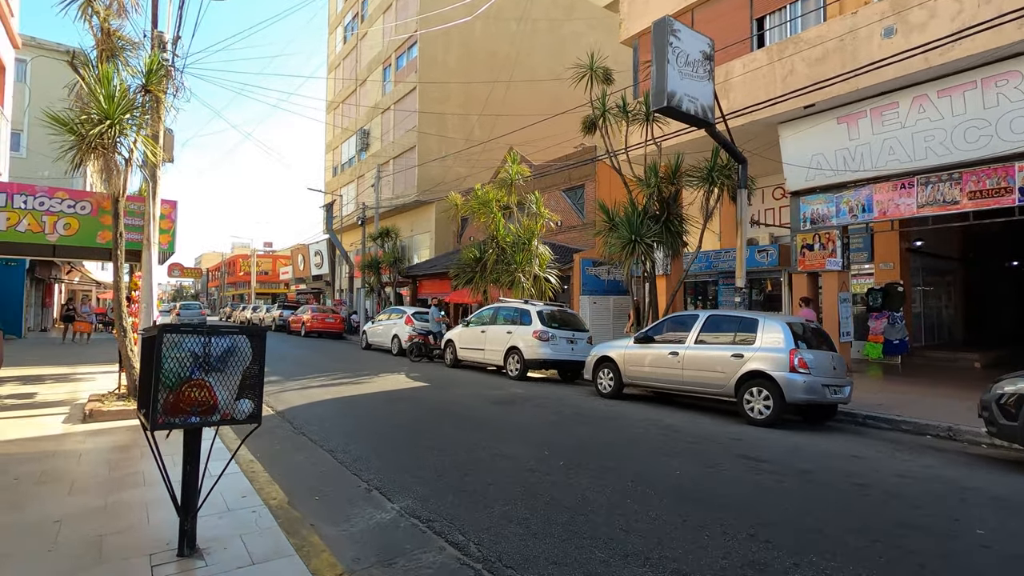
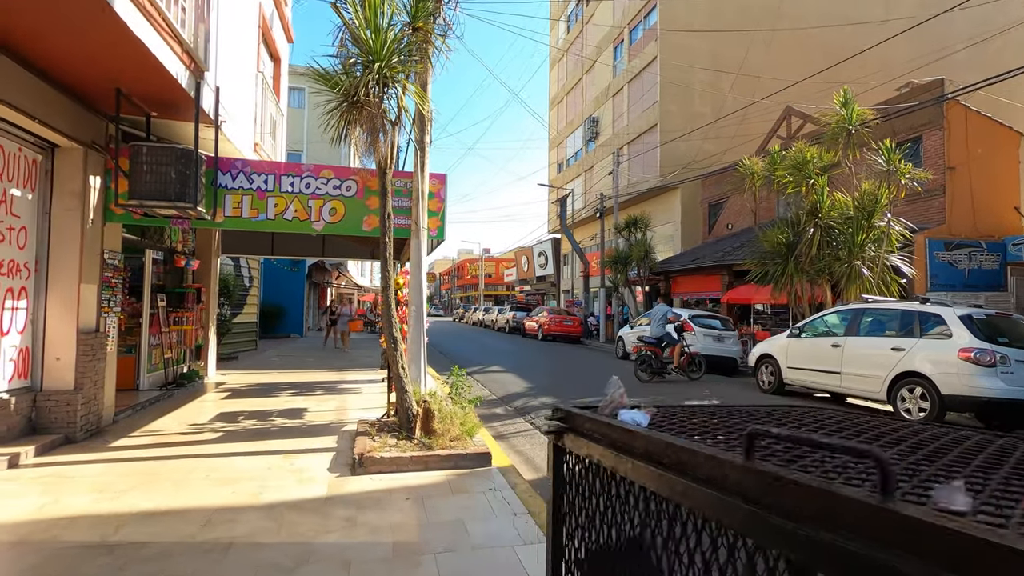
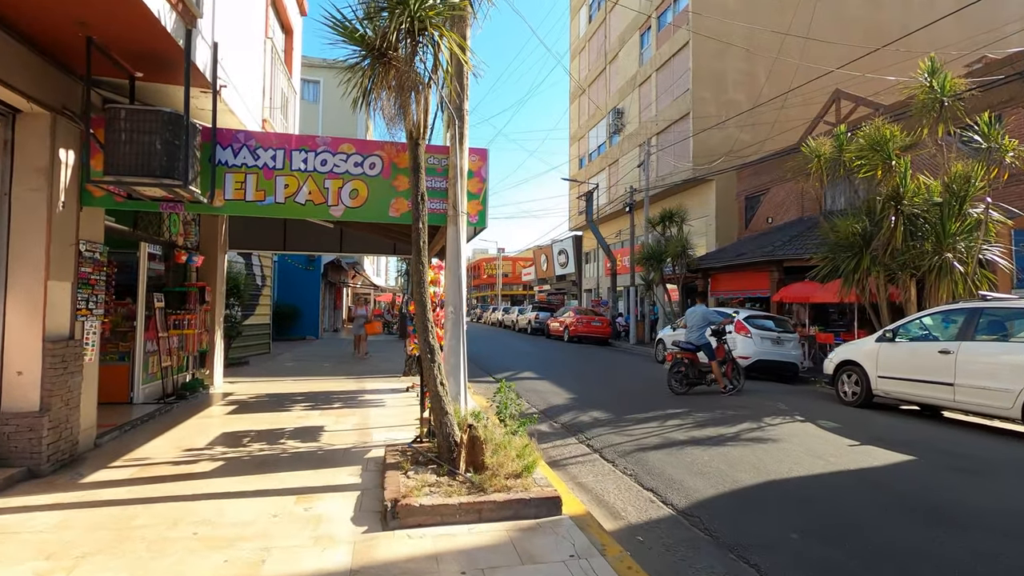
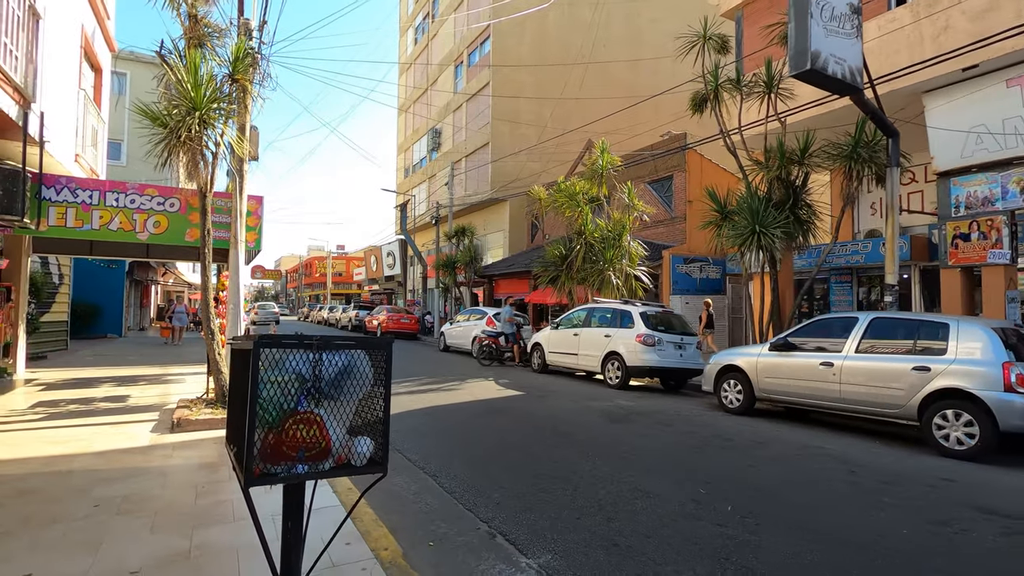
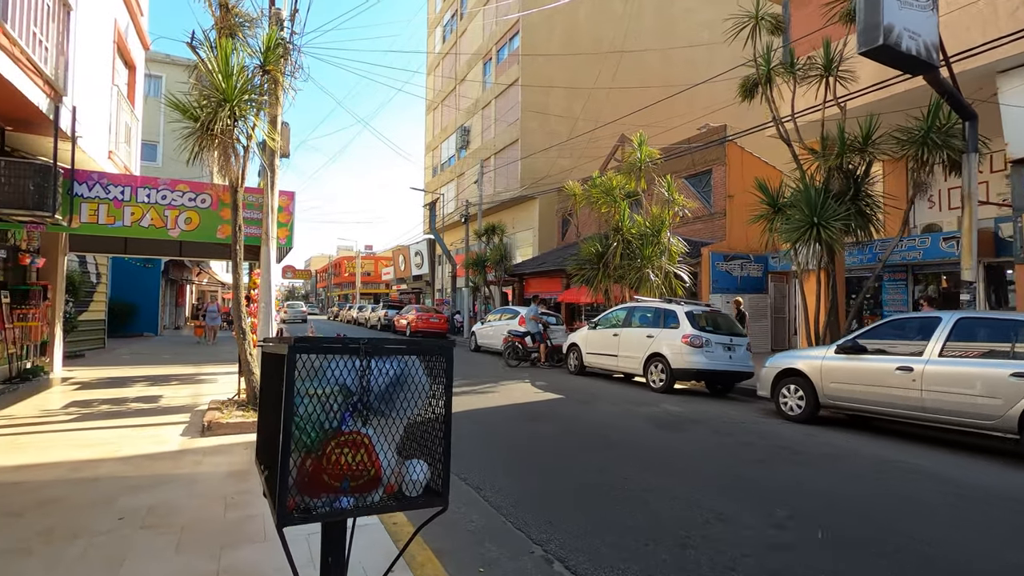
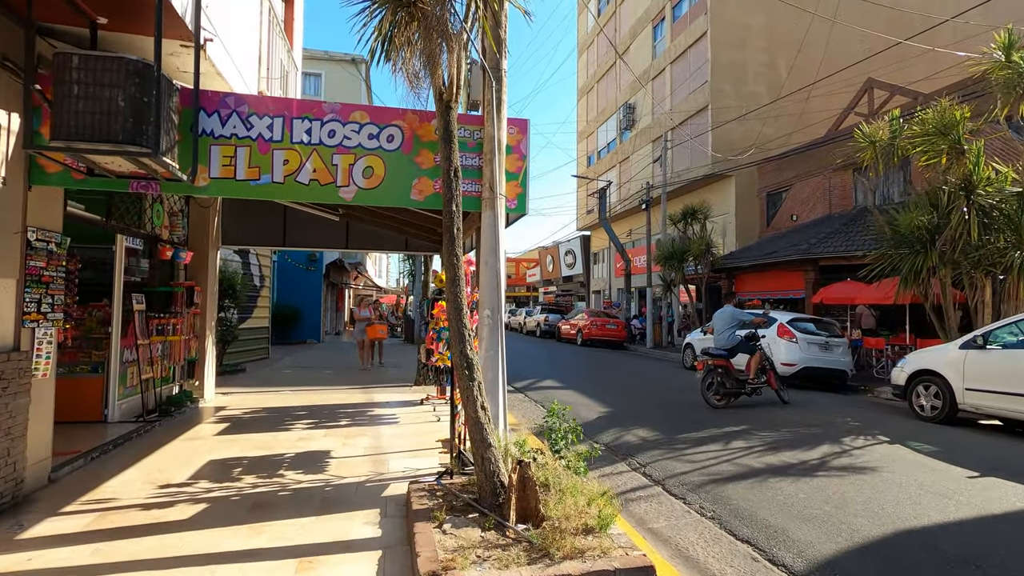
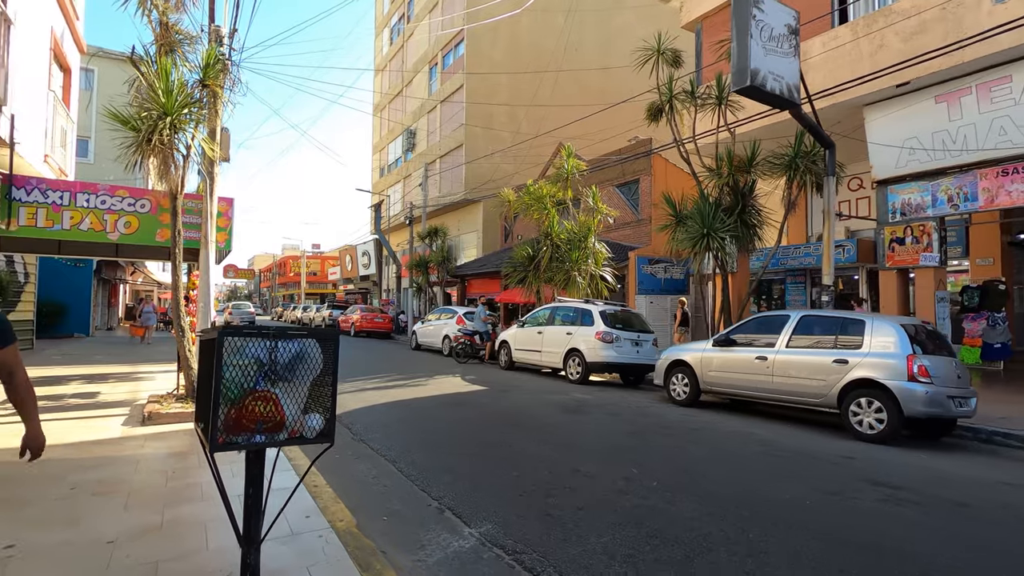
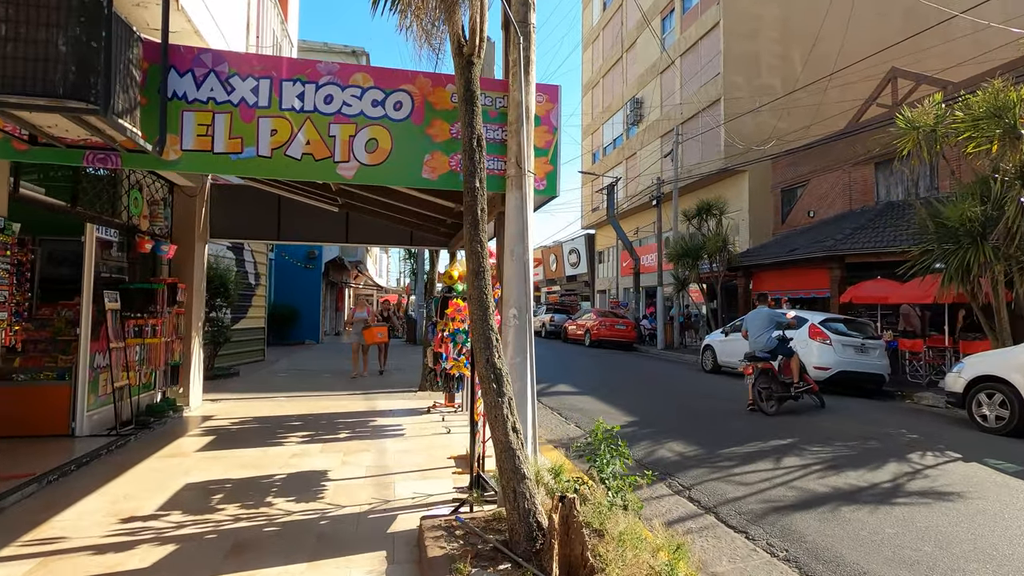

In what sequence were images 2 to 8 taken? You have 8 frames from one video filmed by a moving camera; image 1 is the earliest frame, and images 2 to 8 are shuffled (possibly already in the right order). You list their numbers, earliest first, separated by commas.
7, 4, 5, 2, 3, 6, 8
